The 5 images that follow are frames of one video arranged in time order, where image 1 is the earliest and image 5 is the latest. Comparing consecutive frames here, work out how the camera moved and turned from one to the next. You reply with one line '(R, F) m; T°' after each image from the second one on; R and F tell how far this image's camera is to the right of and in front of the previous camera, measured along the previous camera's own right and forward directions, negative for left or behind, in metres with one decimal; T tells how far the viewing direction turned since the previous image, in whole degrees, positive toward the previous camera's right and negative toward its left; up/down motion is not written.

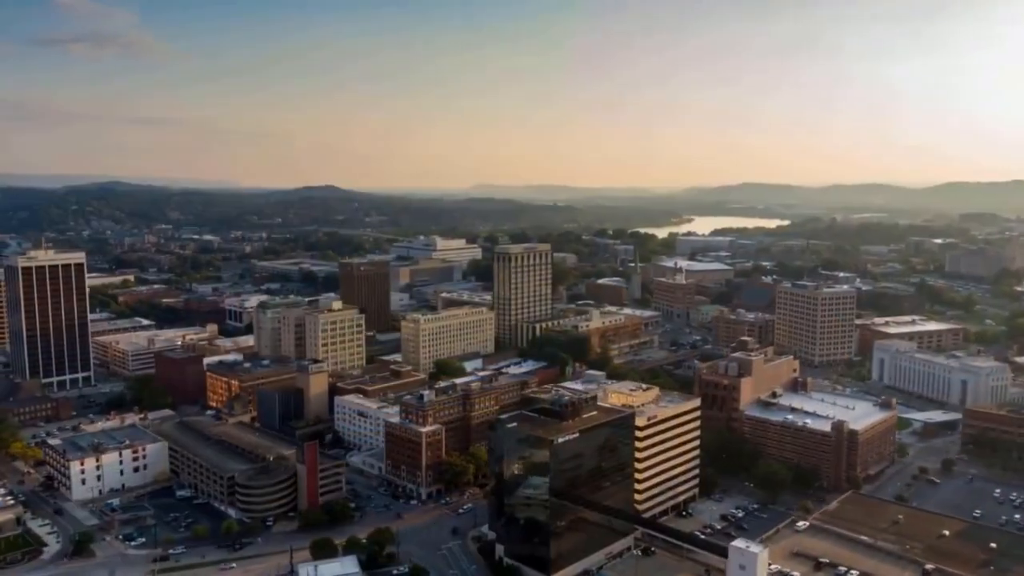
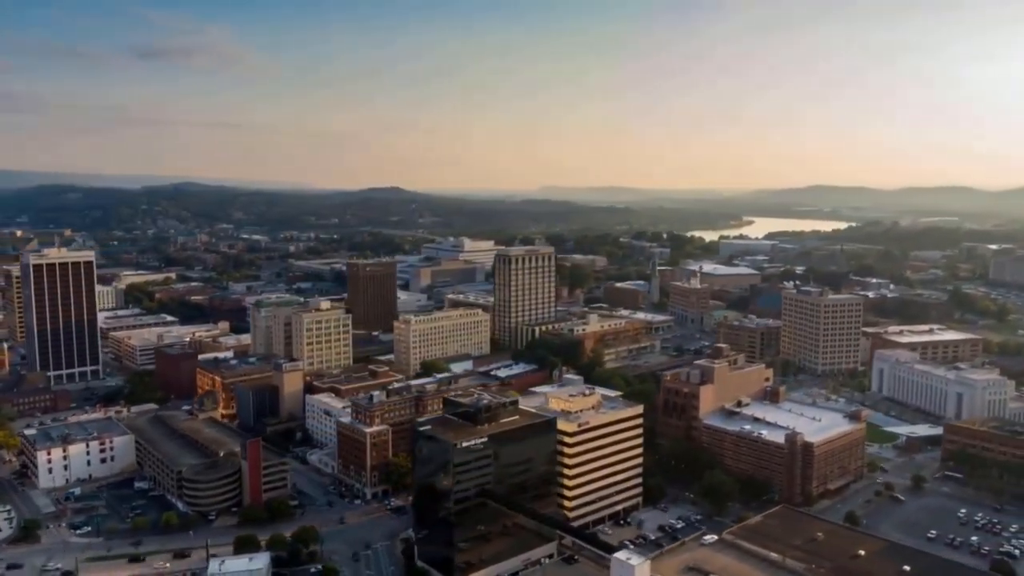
(+4.3, +0.3) m; -5°
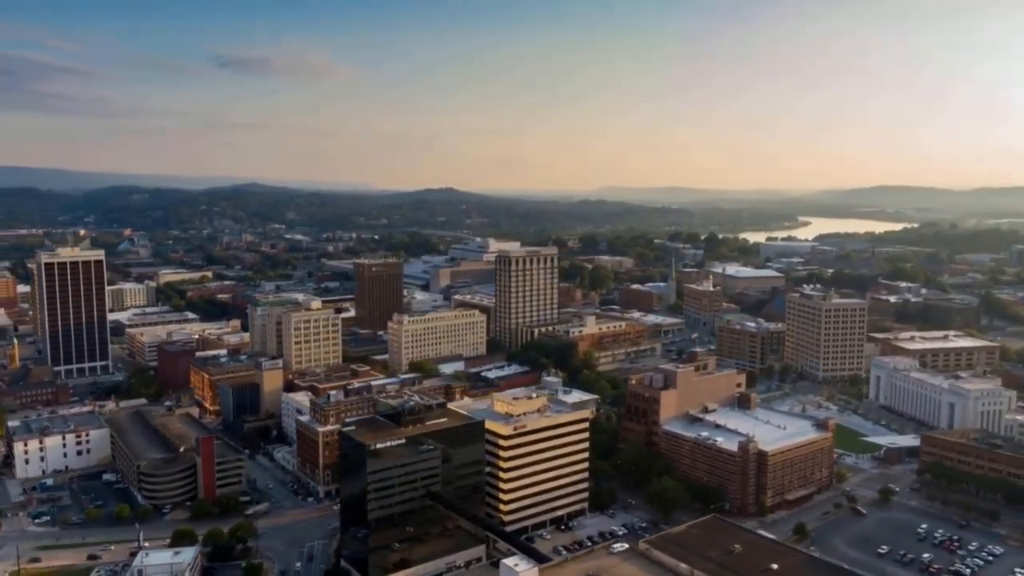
(+3.9, +0.3) m; -4°
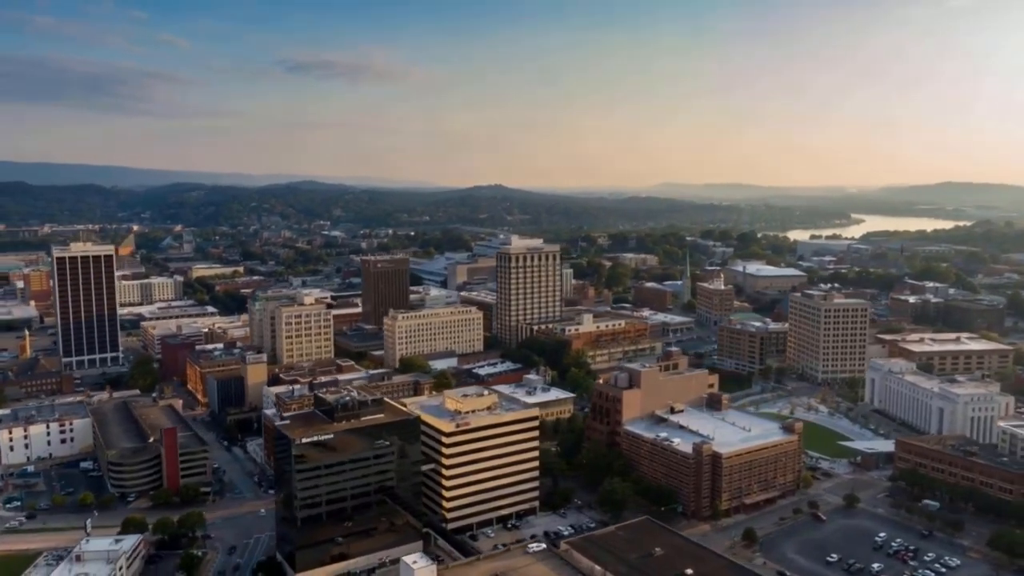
(+3.5, +0.2) m; -4°
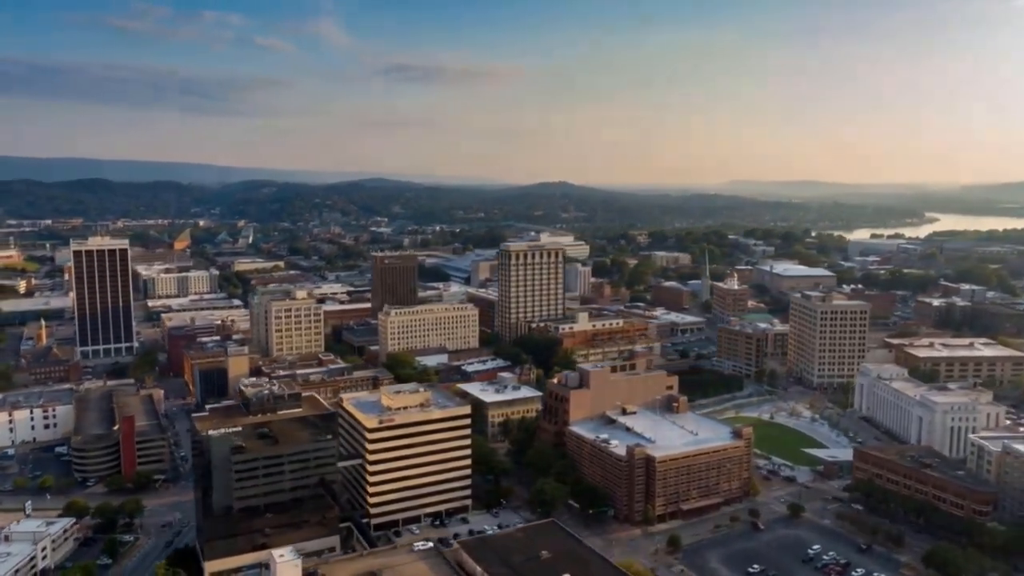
(+4.6, +0.4) m; -5°
